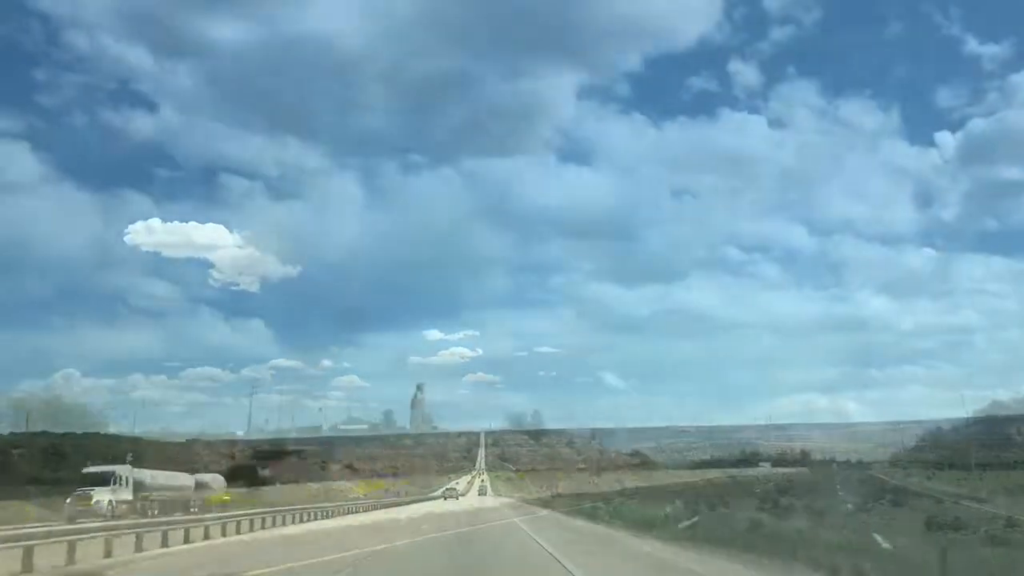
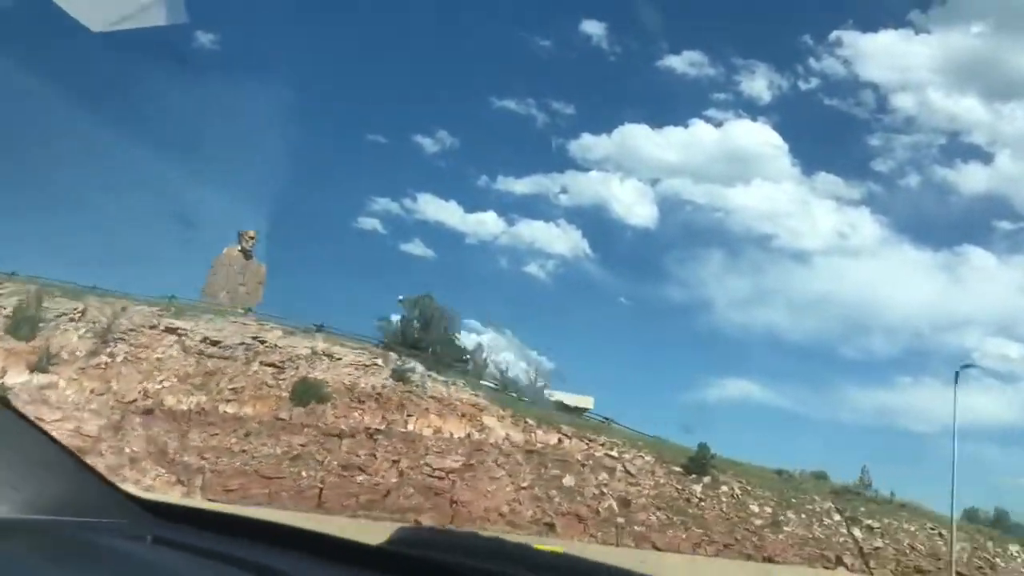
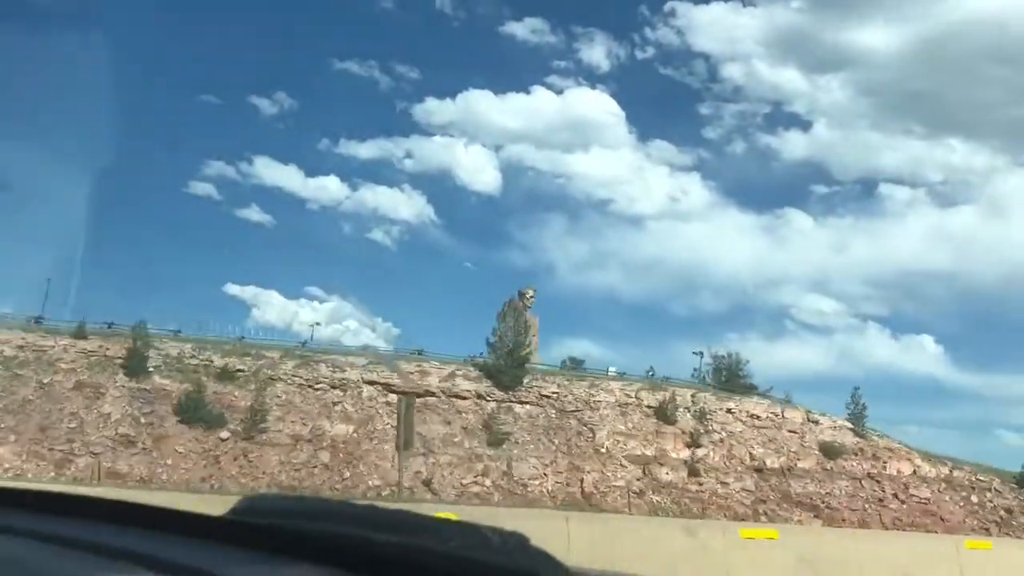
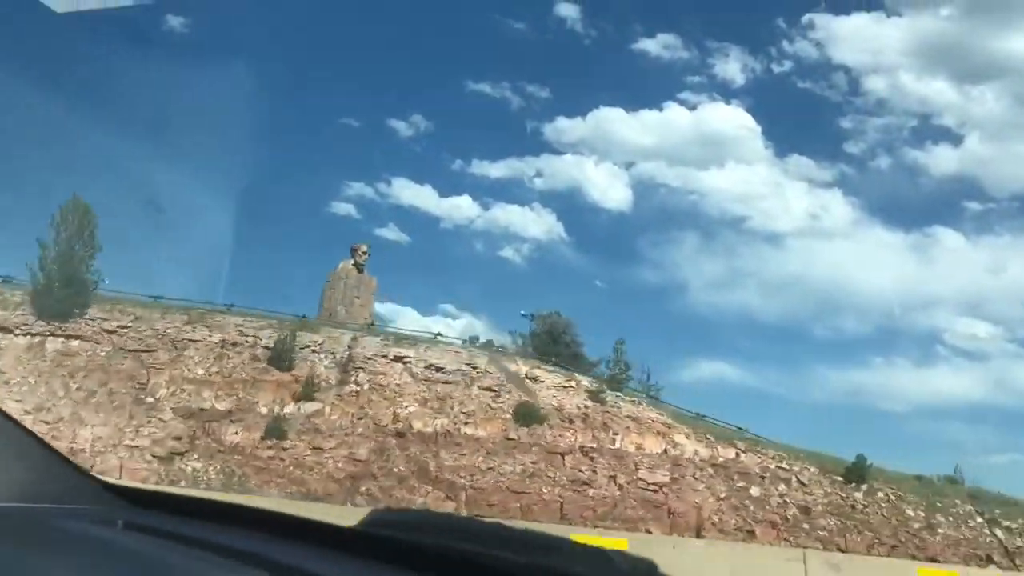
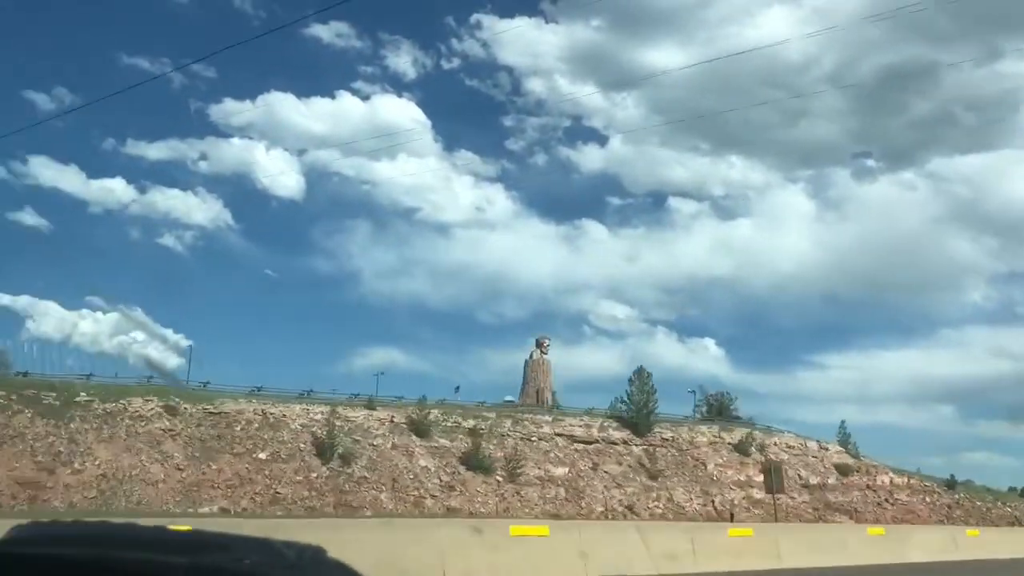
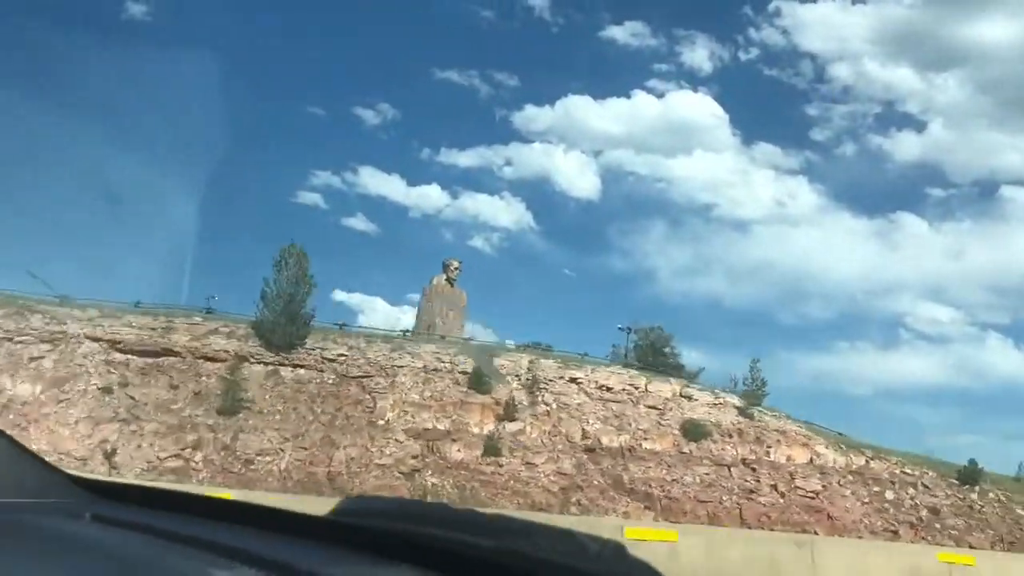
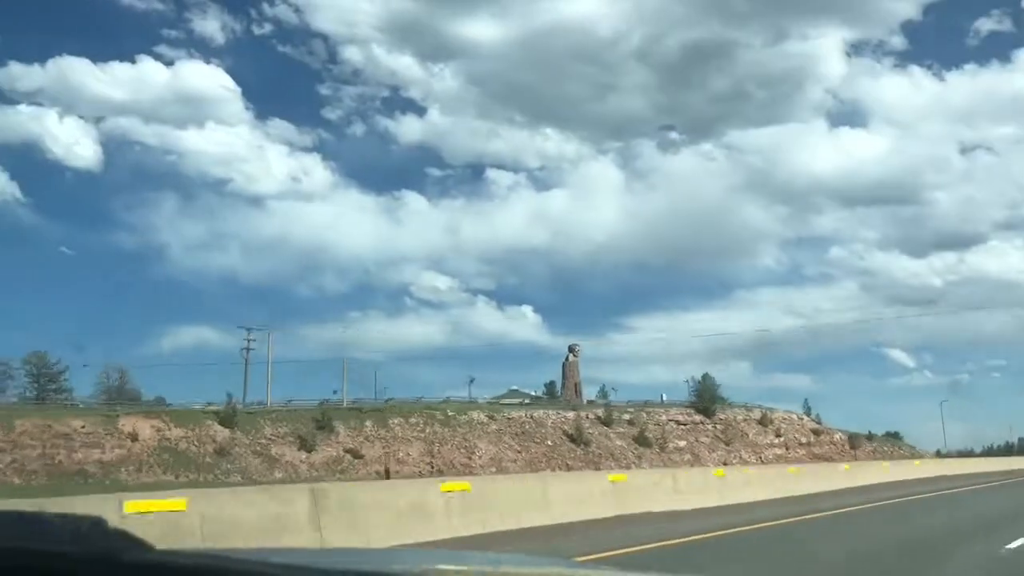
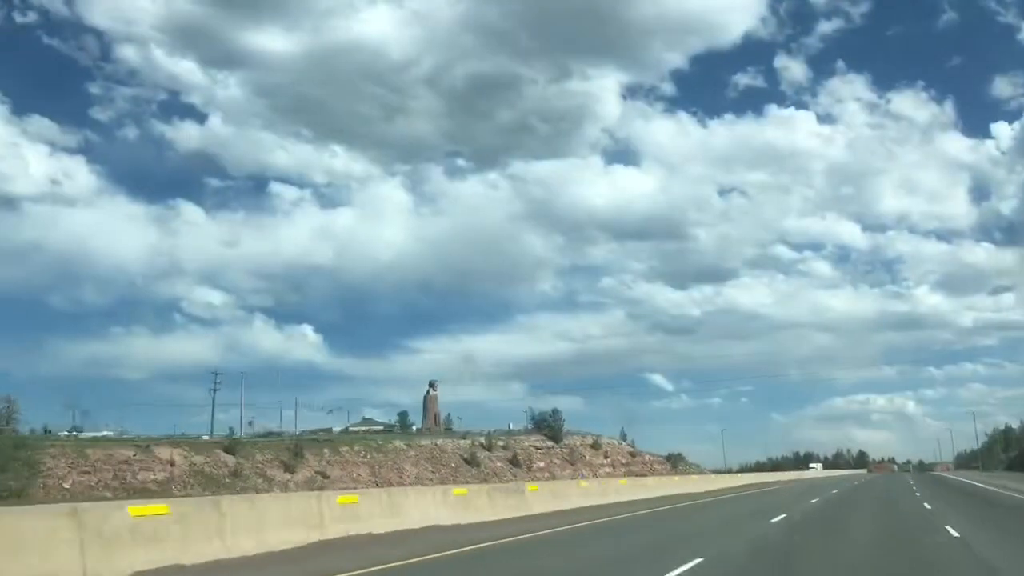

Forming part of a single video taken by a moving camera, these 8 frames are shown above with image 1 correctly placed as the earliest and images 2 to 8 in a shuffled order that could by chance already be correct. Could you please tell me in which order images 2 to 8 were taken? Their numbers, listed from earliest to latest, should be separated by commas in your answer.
8, 7, 5, 3, 6, 4, 2
